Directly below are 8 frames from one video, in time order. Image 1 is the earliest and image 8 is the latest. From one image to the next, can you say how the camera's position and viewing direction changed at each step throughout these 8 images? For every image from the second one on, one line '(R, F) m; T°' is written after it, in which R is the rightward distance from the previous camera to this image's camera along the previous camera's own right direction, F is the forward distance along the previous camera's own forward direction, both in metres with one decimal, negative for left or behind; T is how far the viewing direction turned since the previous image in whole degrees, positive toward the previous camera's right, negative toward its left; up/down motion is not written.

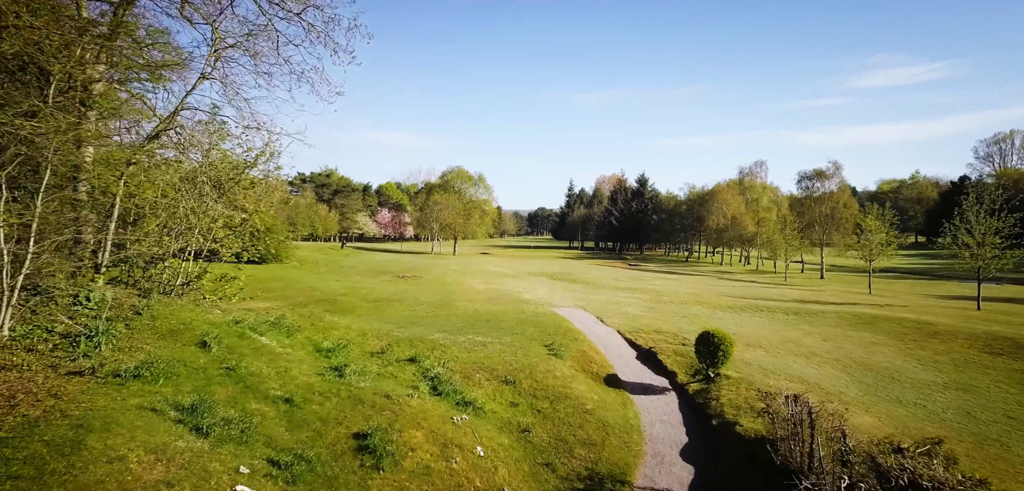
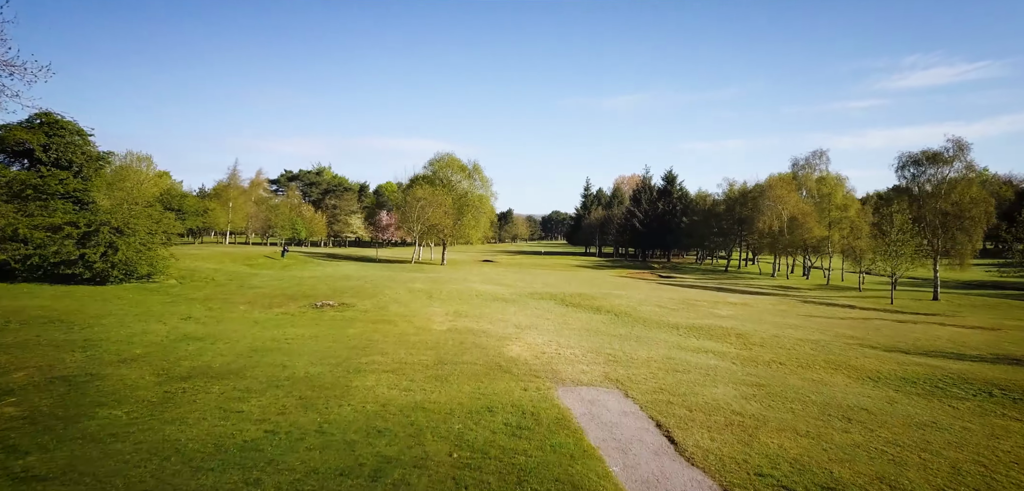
(+1.3, +16.8) m; -1°
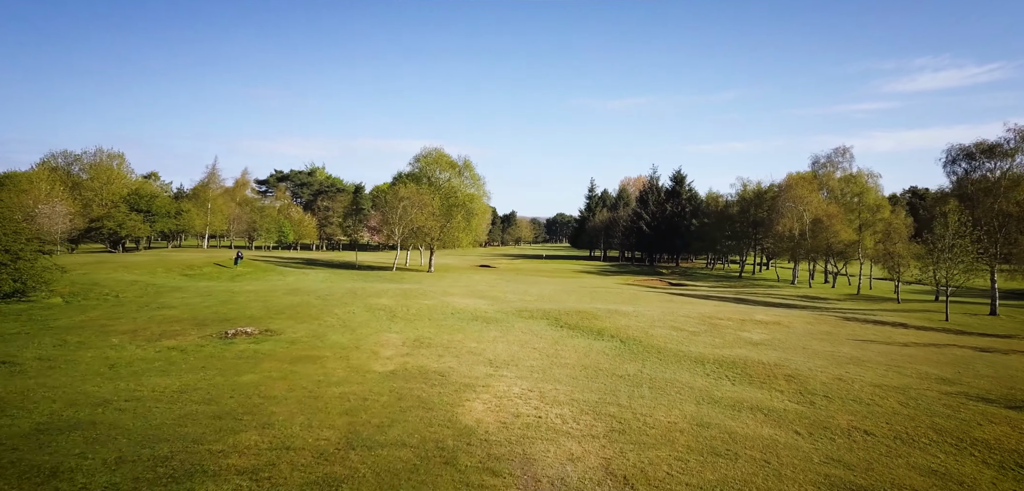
(+1.1, +6.8) m; 0°
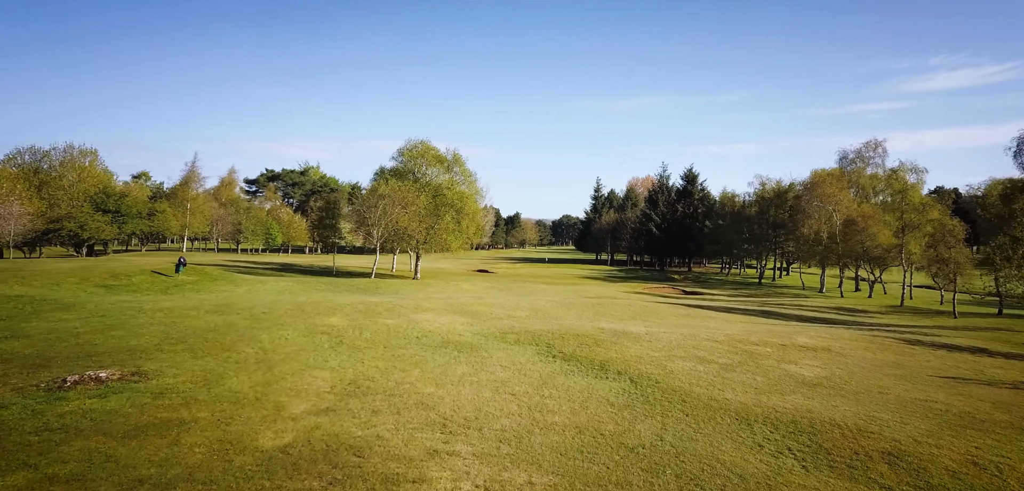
(+1.0, +6.6) m; -1°
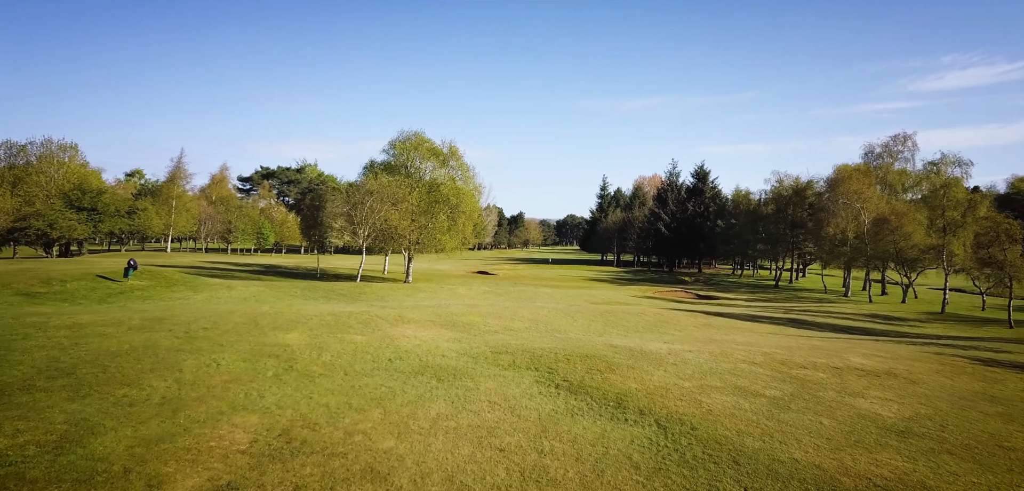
(+0.3, +4.8) m; 0°
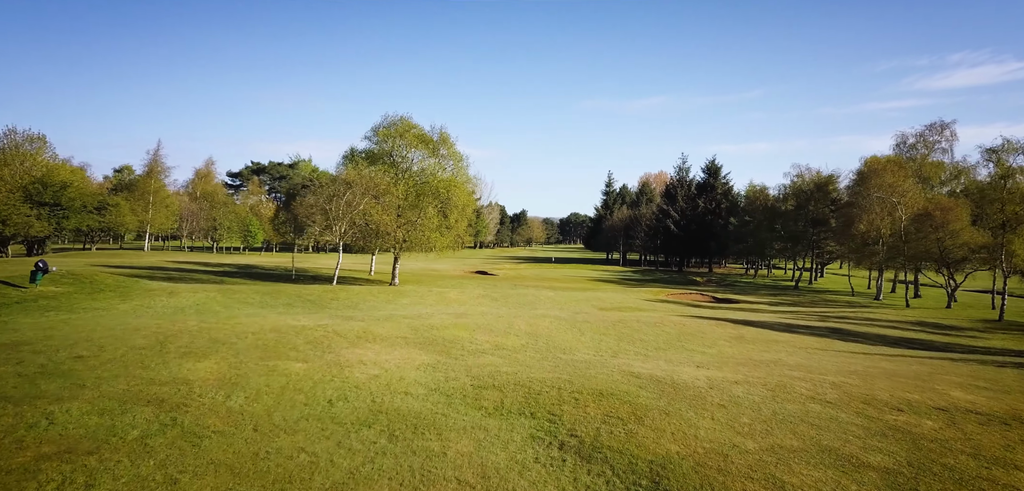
(+0.4, +5.9) m; 0°
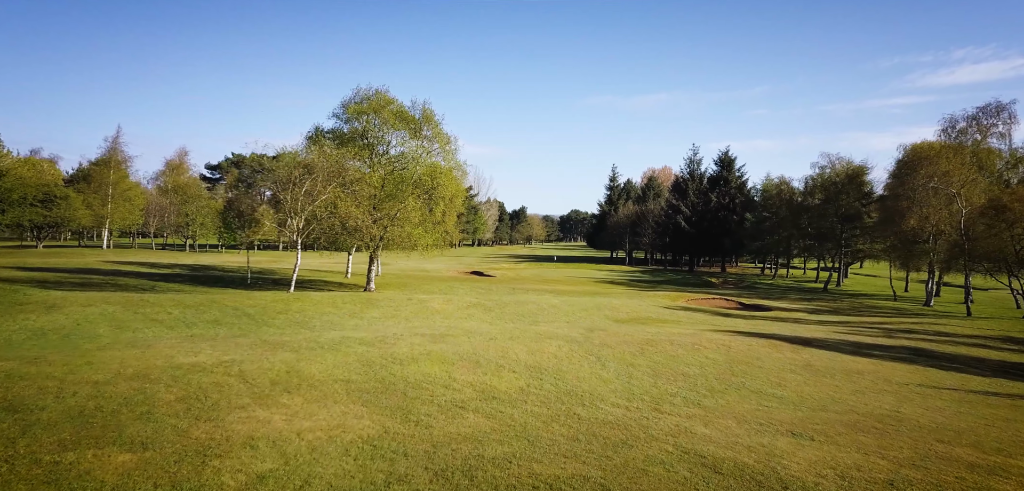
(+0.1, +7.9) m; 0°
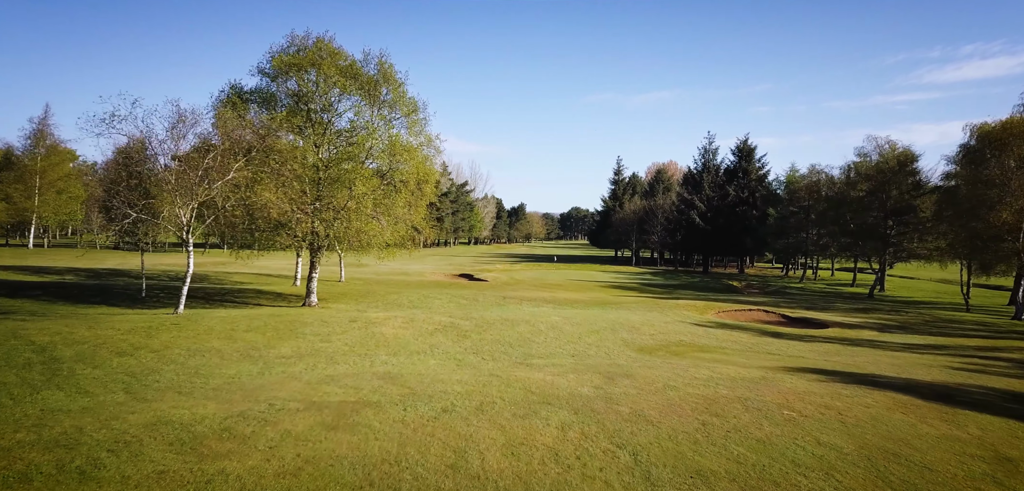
(+0.7, +10.7) m; 0°
